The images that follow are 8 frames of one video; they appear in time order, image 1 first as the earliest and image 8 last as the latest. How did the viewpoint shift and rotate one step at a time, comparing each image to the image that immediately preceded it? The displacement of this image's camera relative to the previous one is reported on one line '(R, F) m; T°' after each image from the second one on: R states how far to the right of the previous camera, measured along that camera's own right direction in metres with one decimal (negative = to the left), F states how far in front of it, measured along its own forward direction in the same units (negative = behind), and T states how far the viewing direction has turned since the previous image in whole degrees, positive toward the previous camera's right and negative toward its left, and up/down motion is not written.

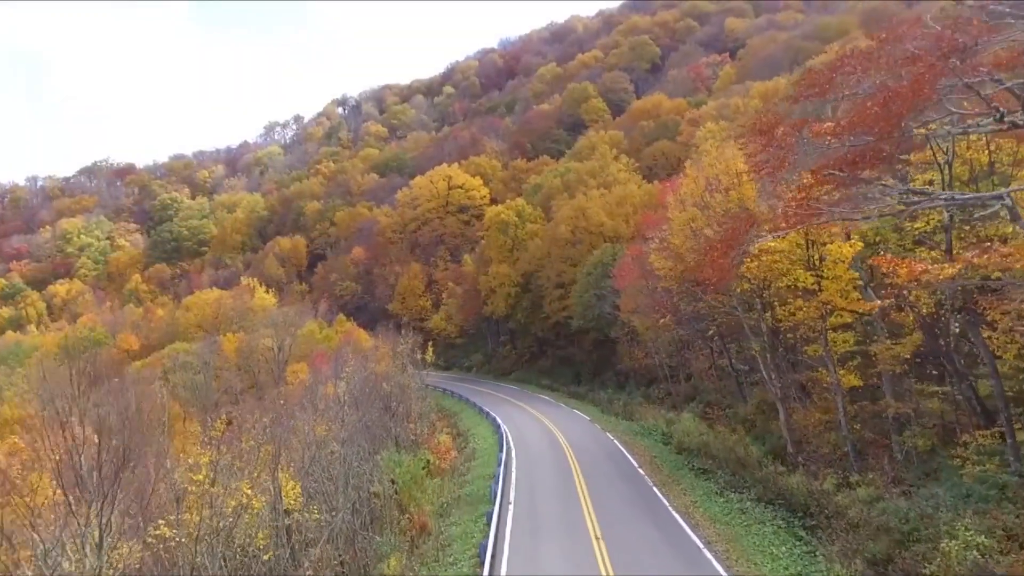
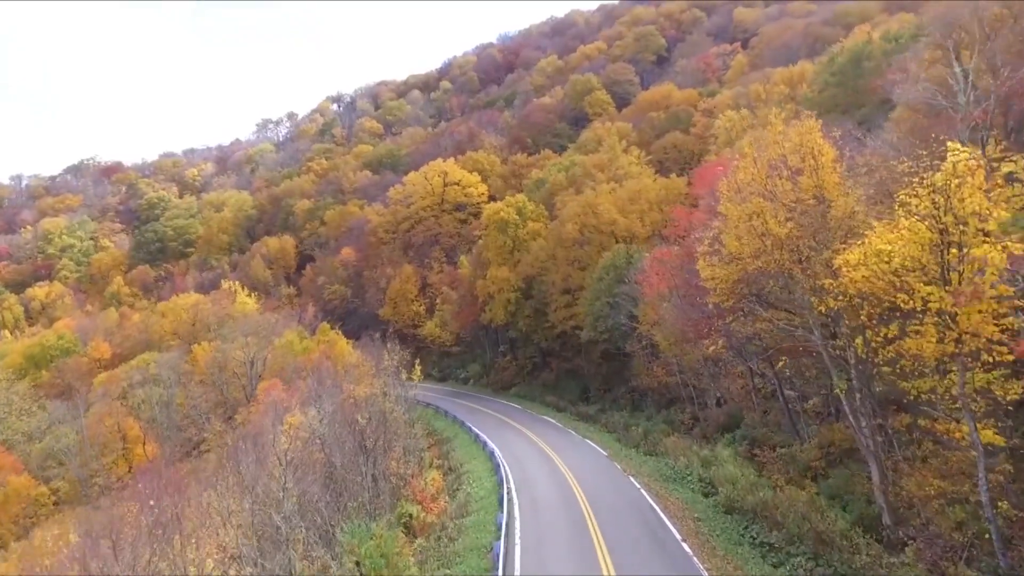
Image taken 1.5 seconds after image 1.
(-0.1, +4.9) m; 0°
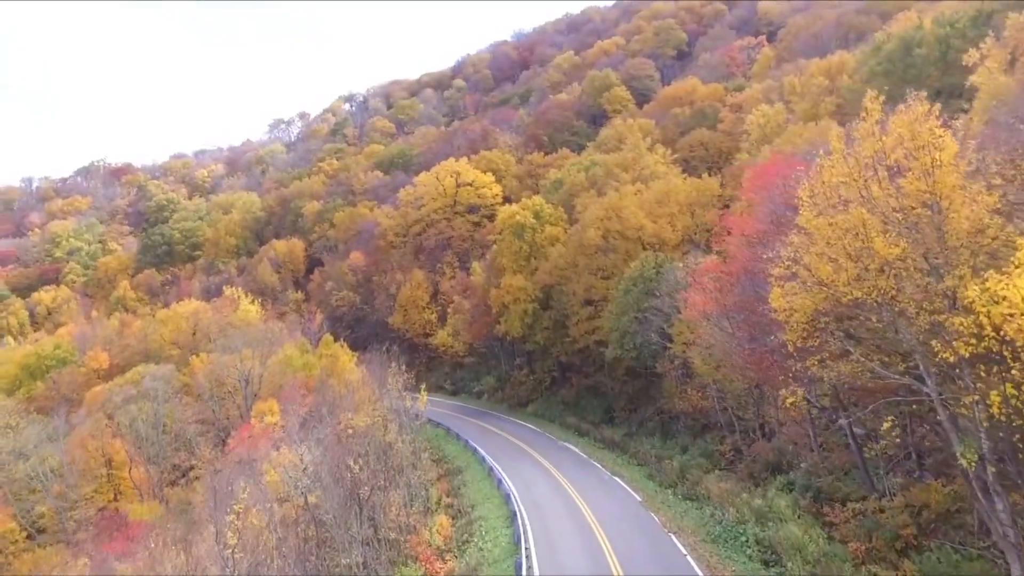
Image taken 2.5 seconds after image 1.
(-0.1, +3.4) m; -1°
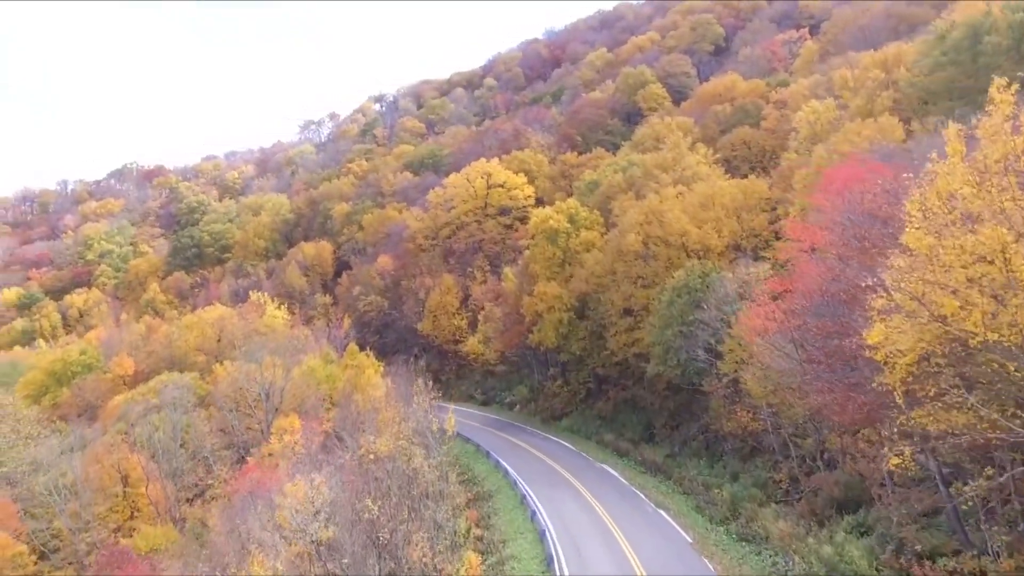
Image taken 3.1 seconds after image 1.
(-0.1, +2.1) m; -2°
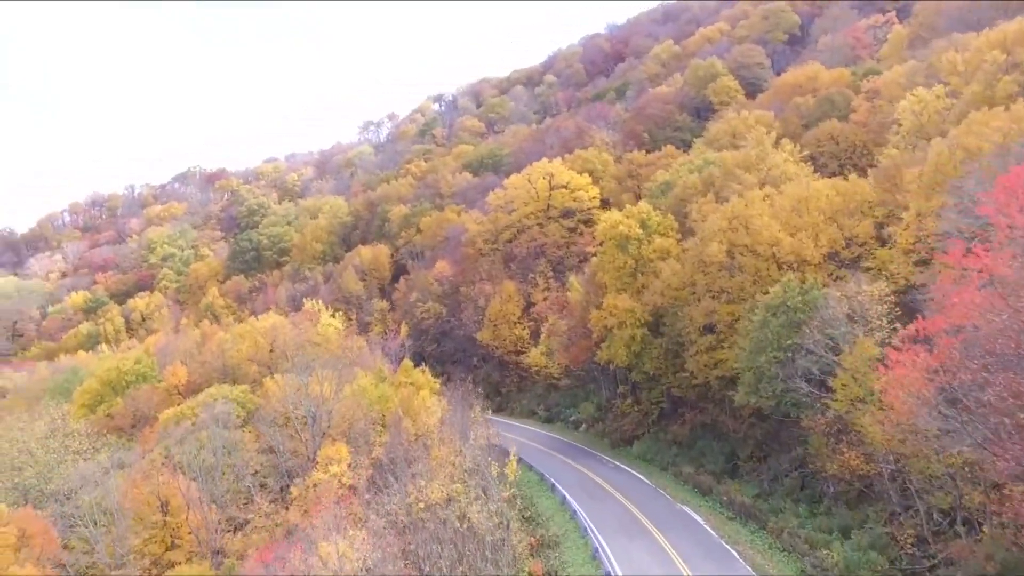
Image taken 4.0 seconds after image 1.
(-0.3, +3.3) m; -4°
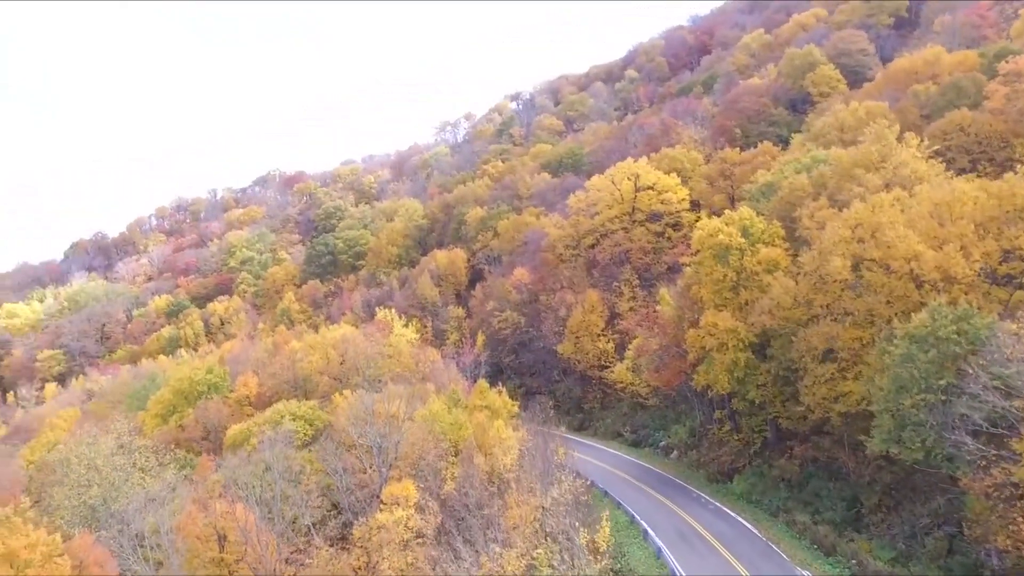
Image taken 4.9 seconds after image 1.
(-0.3, +3.6) m; -5°
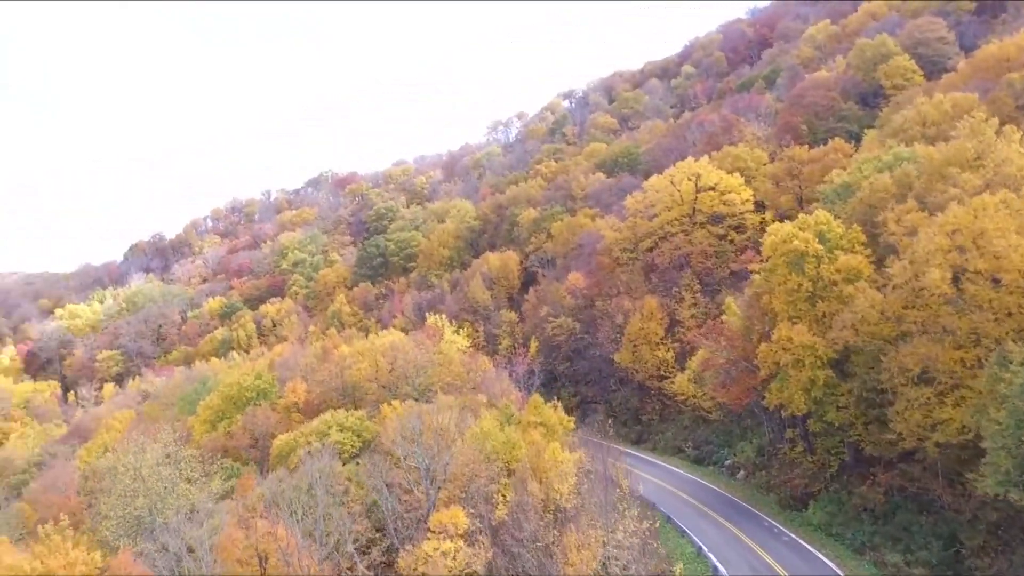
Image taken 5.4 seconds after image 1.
(-0.2, +2.2) m; -4°
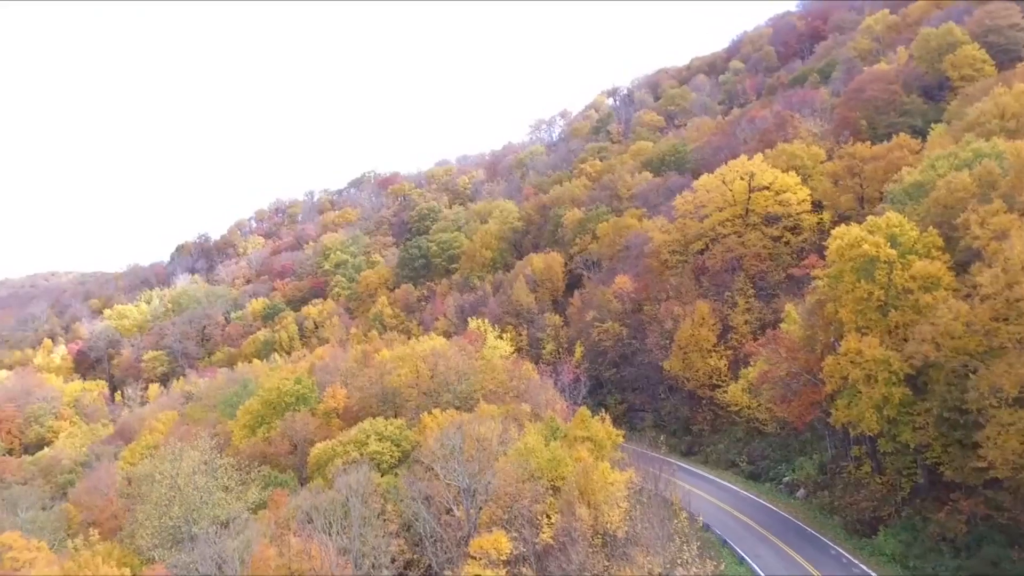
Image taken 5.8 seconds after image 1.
(-0.1, +1.9) m; -3°
